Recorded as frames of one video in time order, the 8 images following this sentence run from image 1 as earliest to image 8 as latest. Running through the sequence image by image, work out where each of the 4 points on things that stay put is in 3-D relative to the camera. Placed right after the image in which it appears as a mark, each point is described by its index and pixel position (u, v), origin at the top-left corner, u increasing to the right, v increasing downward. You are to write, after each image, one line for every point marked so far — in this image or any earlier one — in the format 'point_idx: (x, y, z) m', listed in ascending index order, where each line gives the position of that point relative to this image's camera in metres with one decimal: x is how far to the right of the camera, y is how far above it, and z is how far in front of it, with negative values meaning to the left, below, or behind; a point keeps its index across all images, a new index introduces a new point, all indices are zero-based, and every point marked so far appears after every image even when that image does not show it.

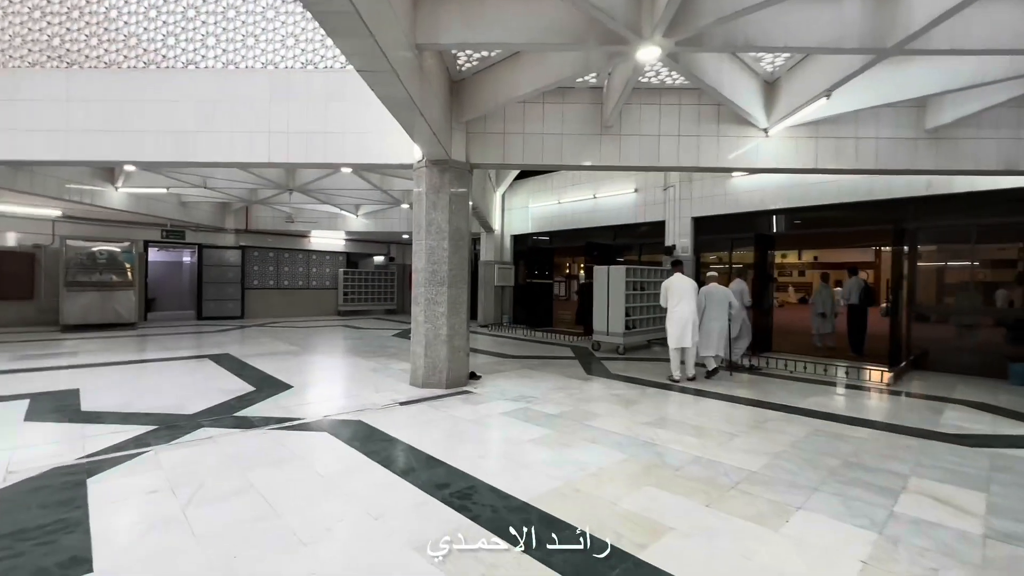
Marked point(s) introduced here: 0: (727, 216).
0: (+5.6, +1.9, +12.2) m
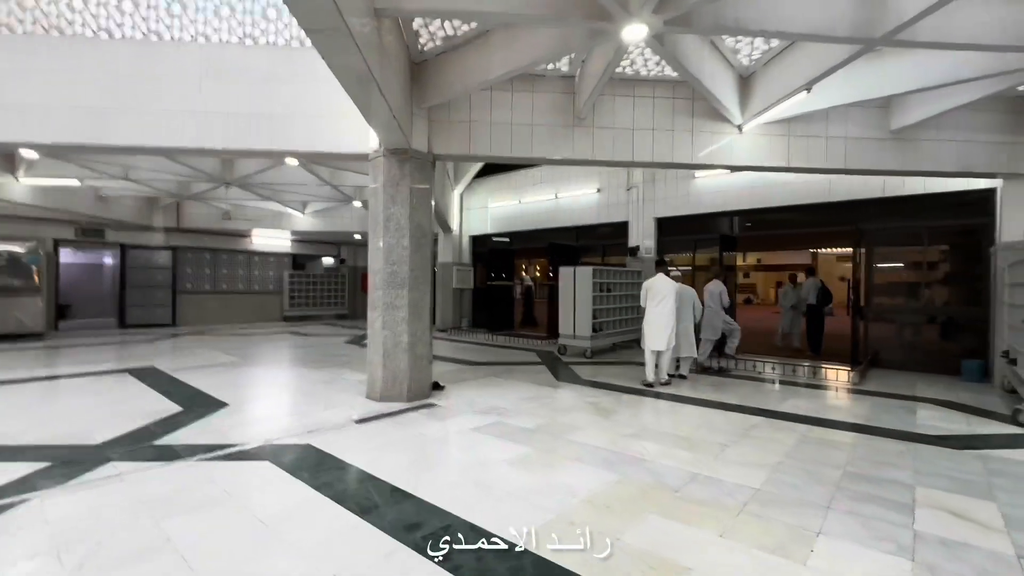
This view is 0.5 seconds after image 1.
0: (+4.6, +1.8, +12.2) m
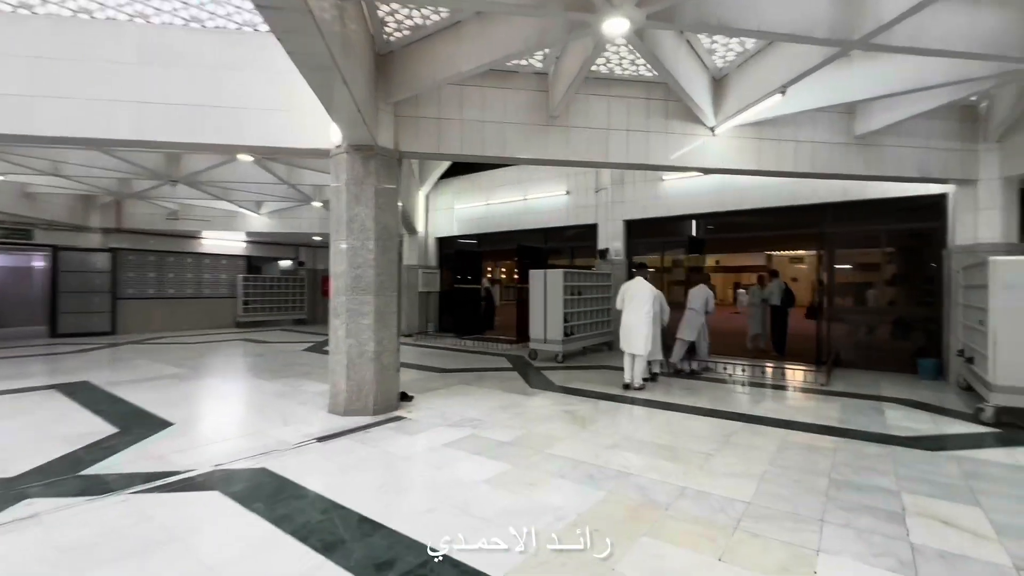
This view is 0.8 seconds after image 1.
0: (+3.8, +1.8, +12.2) m
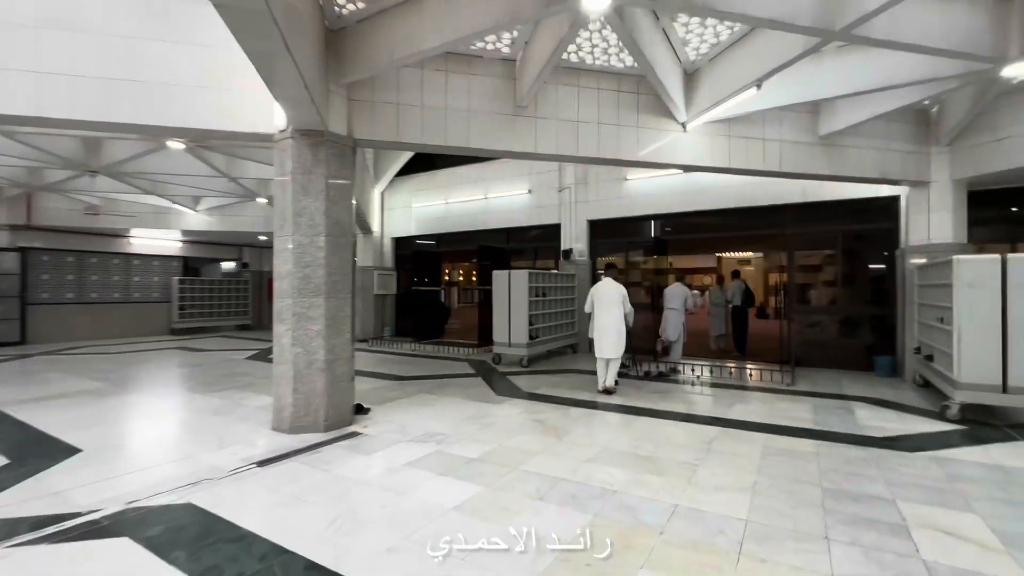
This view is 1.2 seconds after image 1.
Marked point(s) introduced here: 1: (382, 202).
0: (+2.8, +1.7, +12.1) m
1: (-4.4, +2.9, +16.0) m
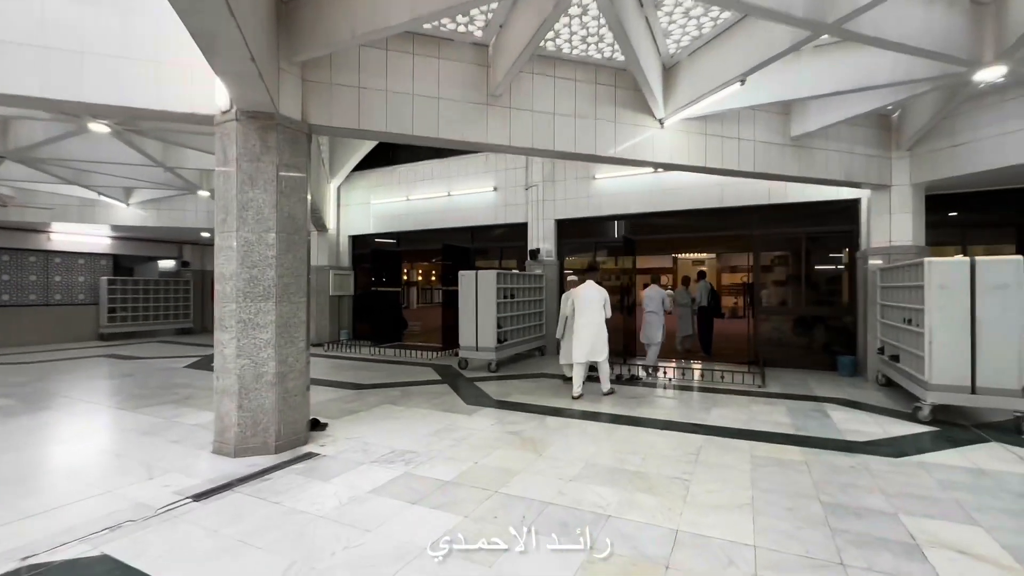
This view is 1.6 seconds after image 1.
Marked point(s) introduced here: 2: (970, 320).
0: (+1.9, +1.7, +11.9) m
1: (-5.6, +2.9, +15.2) m
2: (+5.4, -0.4, +5.6) m
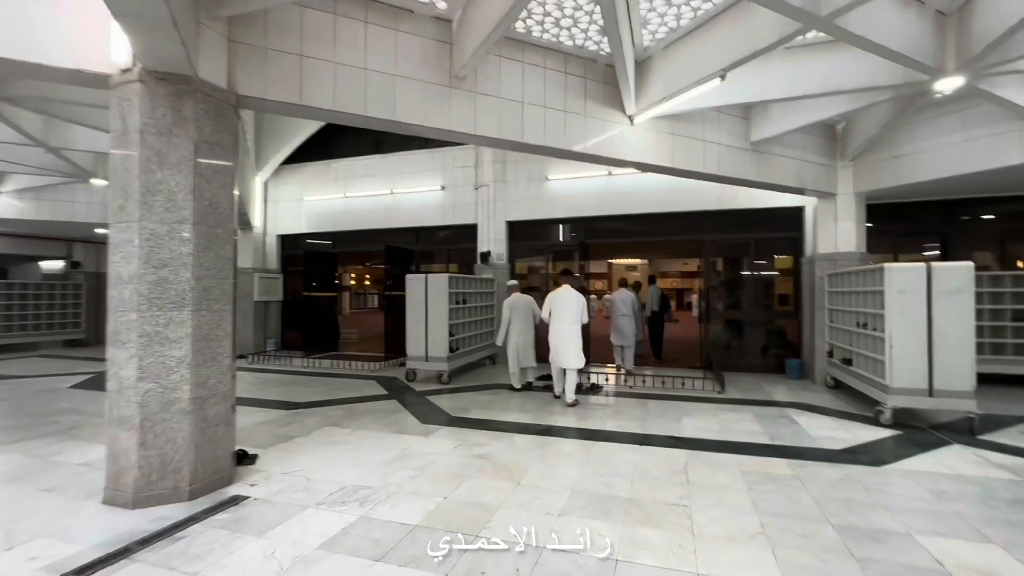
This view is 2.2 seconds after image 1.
0: (+0.7, +1.6, +11.5) m
1: (-7.2, +2.8, +13.7) m
2: (+5.0, -0.4, +5.7) m
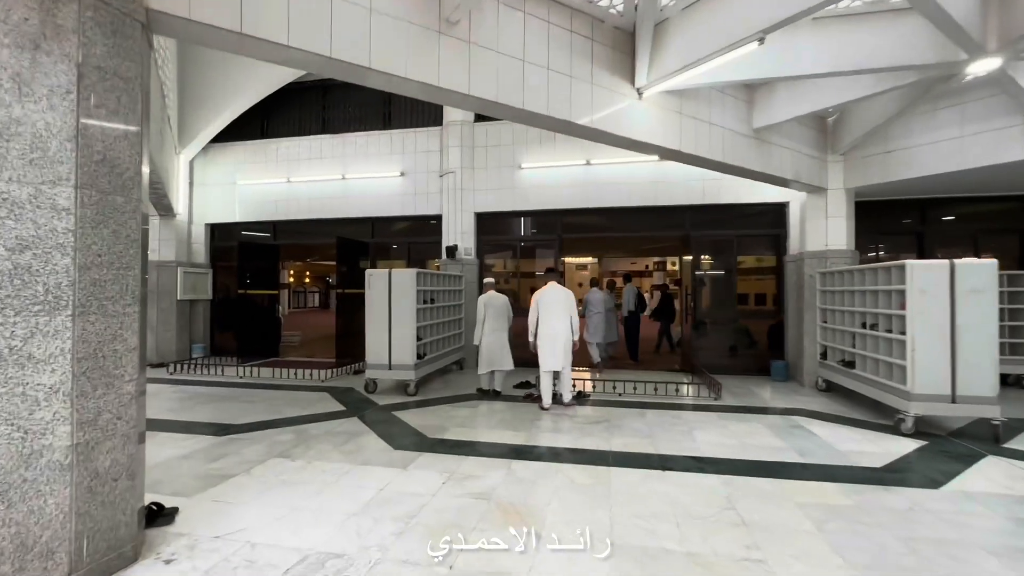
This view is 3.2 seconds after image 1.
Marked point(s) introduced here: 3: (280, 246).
0: (0.0, +1.7, +10.6) m
1: (-8.1, +2.8, +11.9) m
2: (+5.0, -0.4, +5.3) m
3: (-5.9, +1.1, +11.9) m
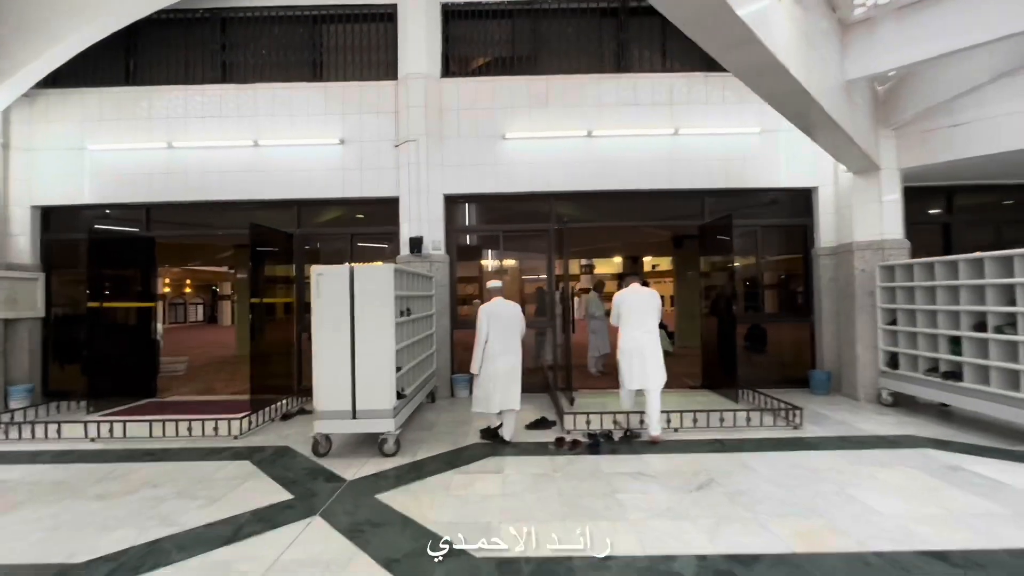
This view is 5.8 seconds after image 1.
0: (-0.4, +1.6, +8.3) m
1: (-8.6, +2.6, +8.0) m
2: (+5.6, -0.3, +4.1) m
3: (-6.4, +0.9, +8.5) m
